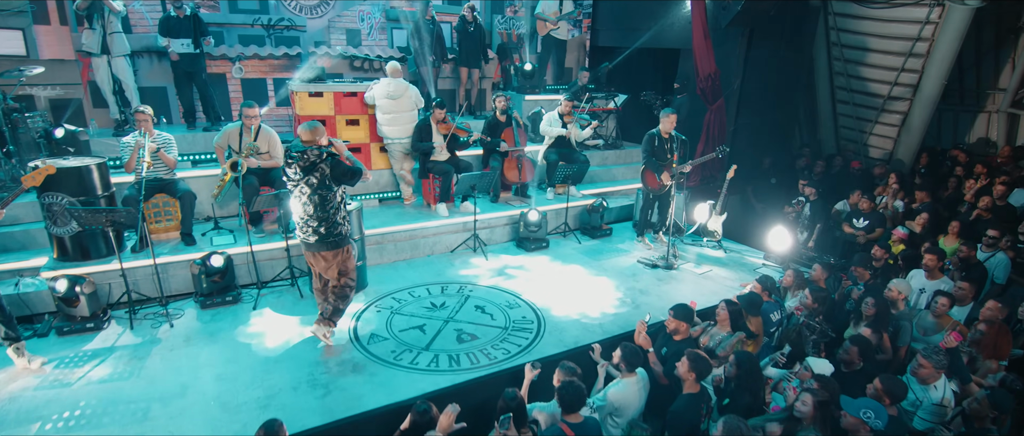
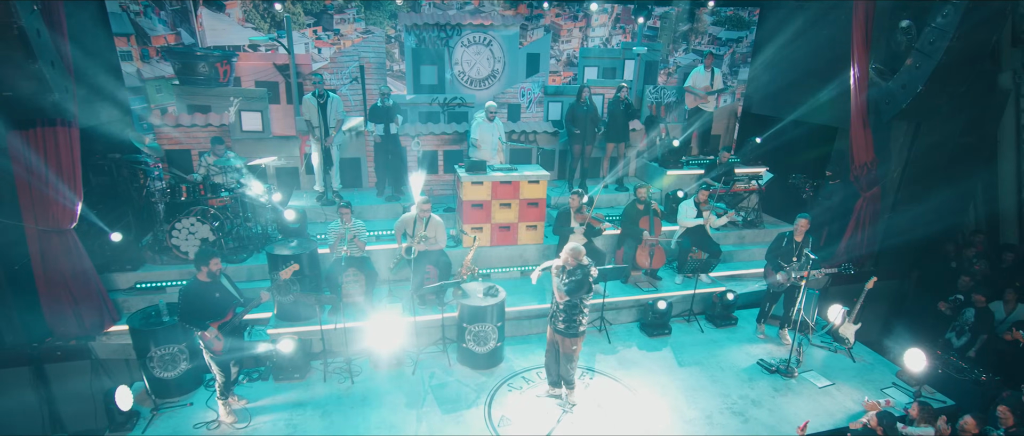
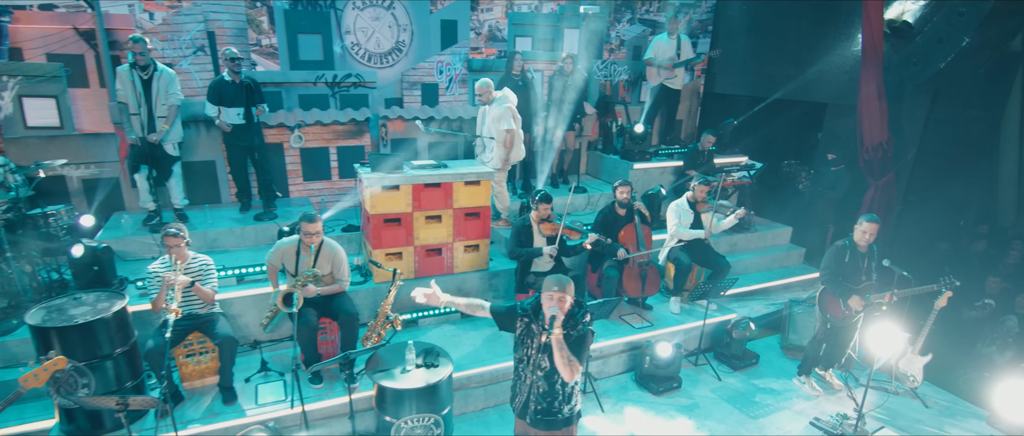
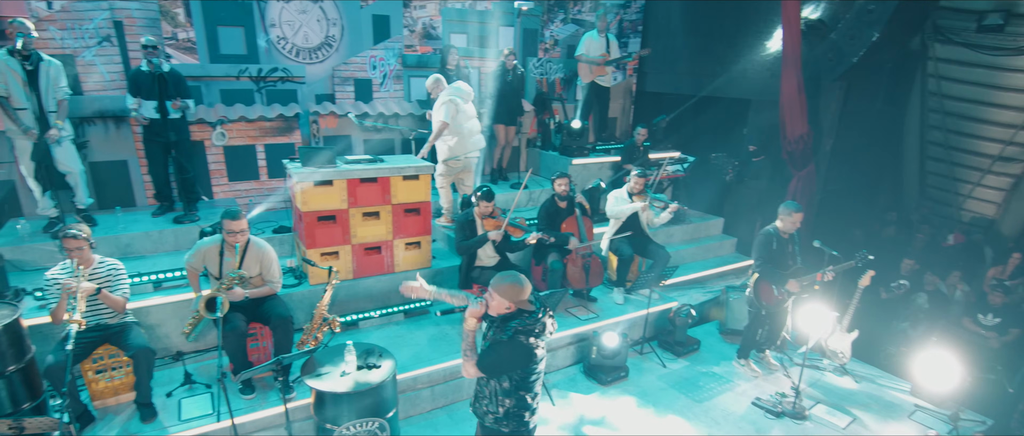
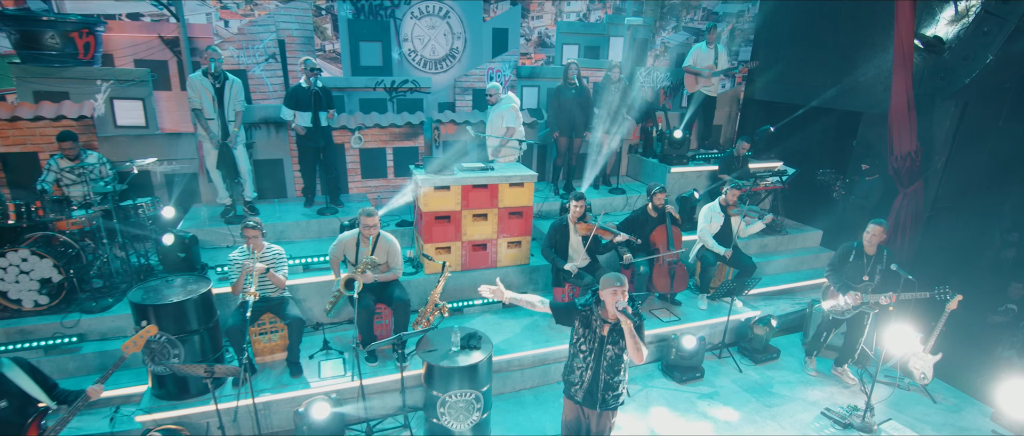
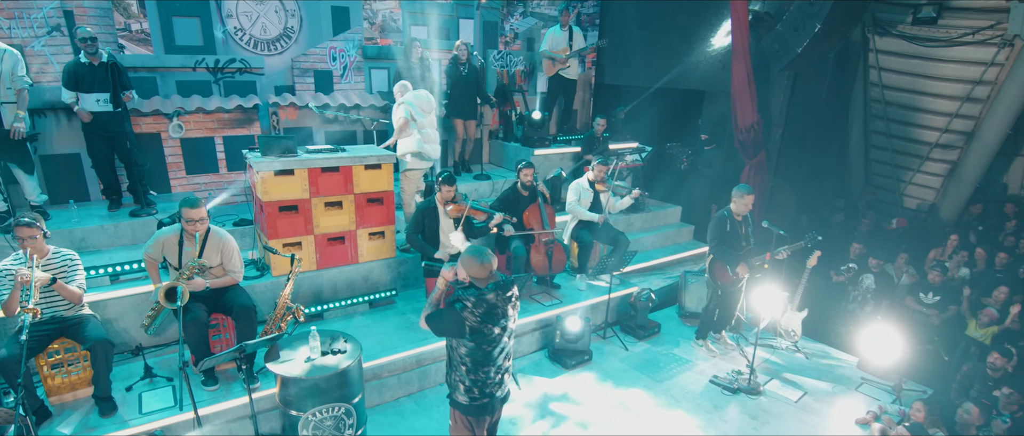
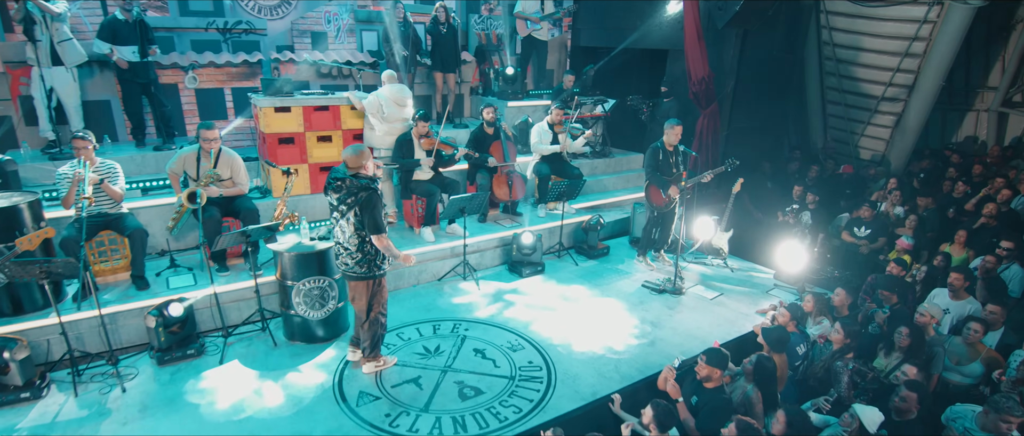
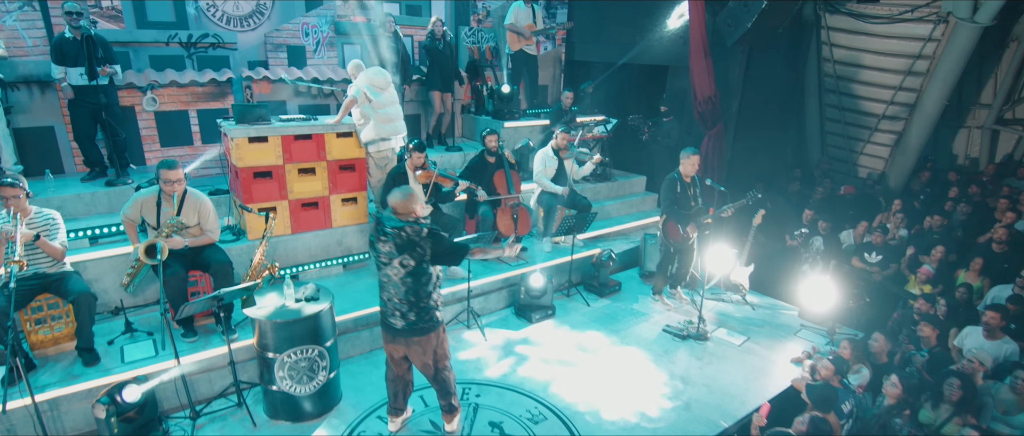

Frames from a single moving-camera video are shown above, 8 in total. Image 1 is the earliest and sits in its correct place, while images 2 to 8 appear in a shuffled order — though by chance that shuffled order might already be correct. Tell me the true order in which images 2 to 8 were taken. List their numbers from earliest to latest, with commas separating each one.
7, 8, 6, 4, 3, 5, 2
